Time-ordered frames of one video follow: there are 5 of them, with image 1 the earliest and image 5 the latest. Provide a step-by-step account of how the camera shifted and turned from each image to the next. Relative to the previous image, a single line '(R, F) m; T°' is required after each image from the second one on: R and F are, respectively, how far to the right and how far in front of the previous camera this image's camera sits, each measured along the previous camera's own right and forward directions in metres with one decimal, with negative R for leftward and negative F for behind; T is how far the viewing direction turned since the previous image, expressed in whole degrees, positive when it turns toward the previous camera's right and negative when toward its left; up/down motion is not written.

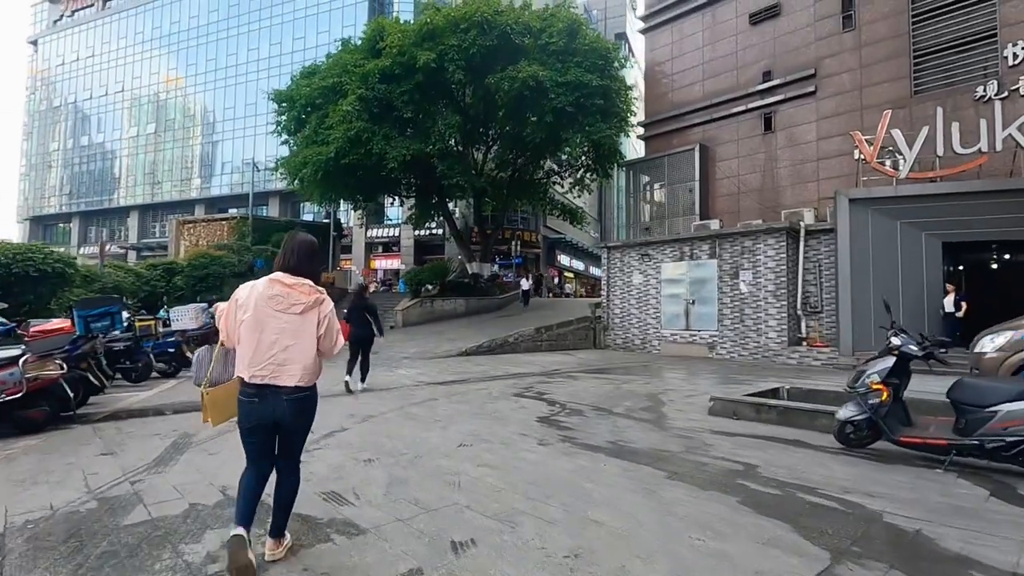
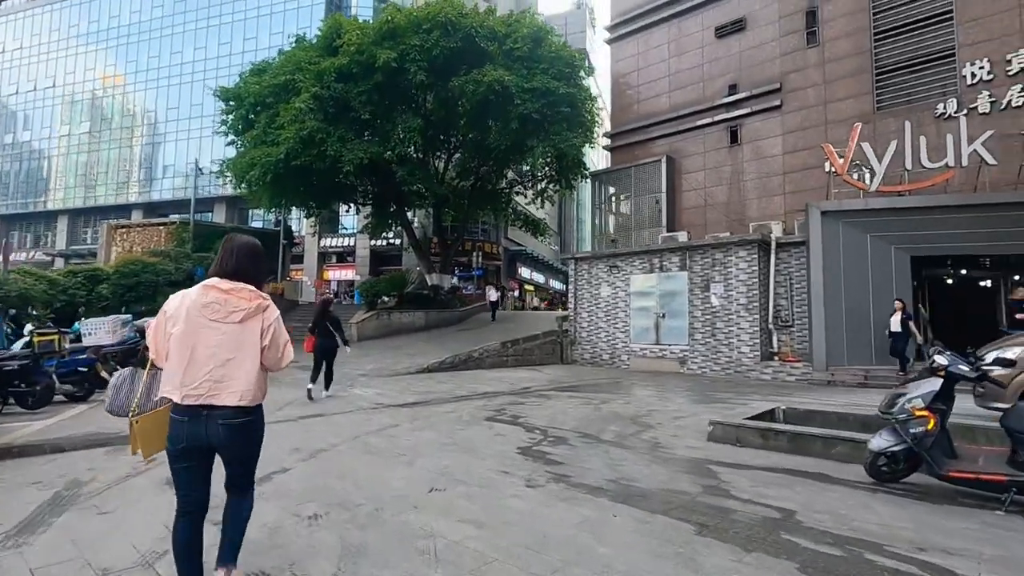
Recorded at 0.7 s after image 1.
(-0.2, +0.8) m; +5°
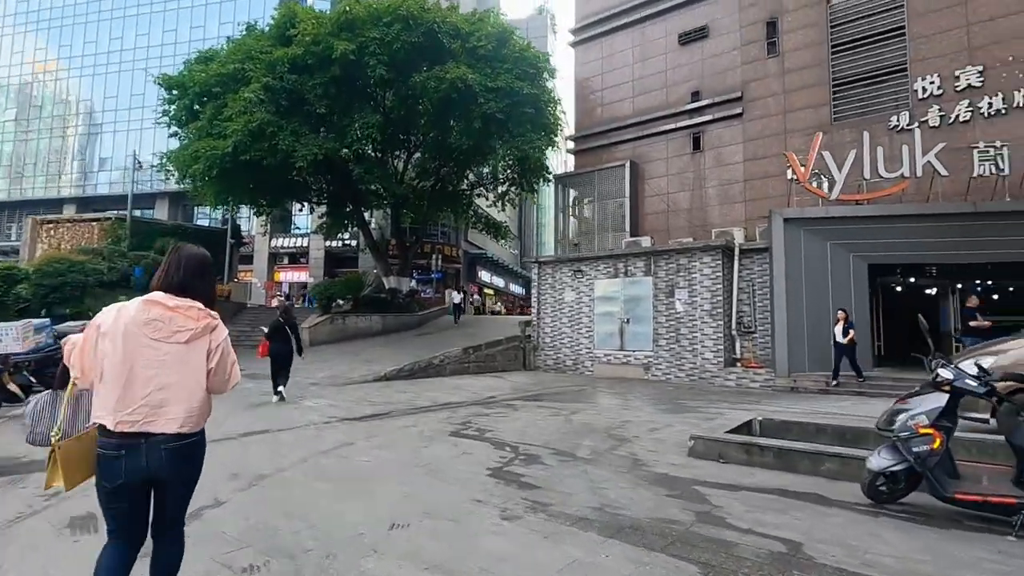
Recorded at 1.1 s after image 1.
(-0.1, +0.4) m; +4°
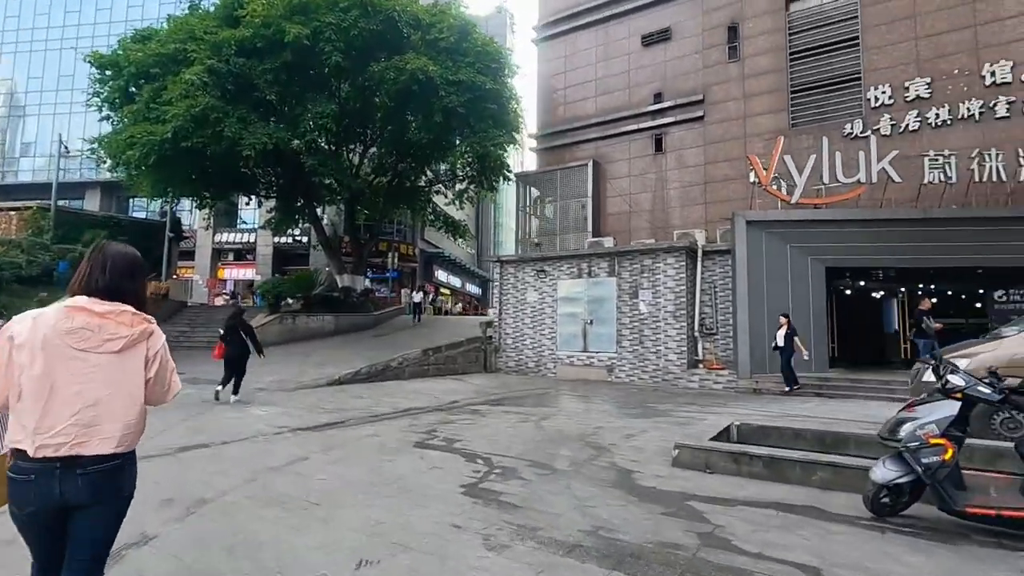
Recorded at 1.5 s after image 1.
(-0.2, +0.4) m; +5°
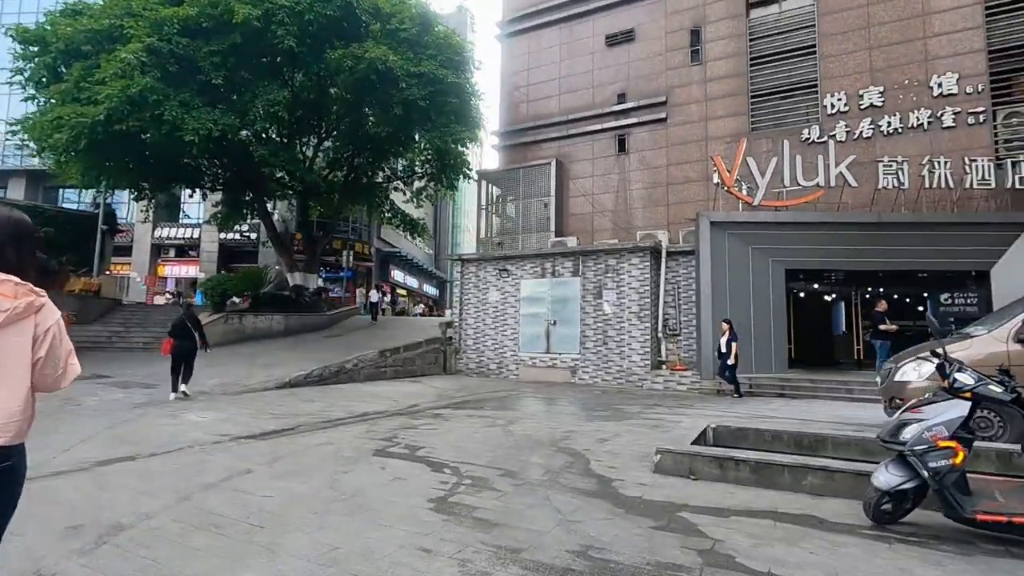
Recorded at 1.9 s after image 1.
(-0.1, +0.4) m; +5°
